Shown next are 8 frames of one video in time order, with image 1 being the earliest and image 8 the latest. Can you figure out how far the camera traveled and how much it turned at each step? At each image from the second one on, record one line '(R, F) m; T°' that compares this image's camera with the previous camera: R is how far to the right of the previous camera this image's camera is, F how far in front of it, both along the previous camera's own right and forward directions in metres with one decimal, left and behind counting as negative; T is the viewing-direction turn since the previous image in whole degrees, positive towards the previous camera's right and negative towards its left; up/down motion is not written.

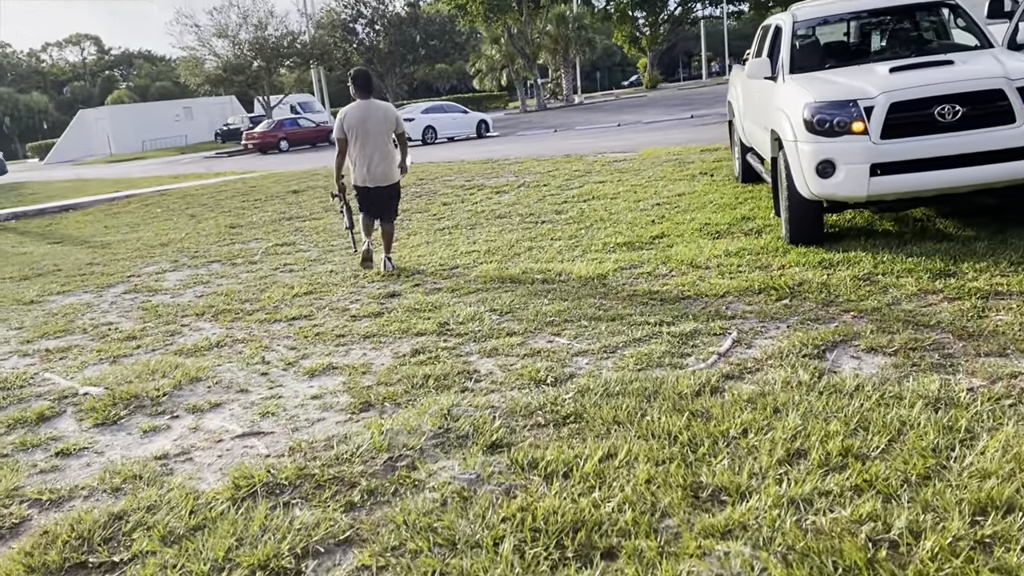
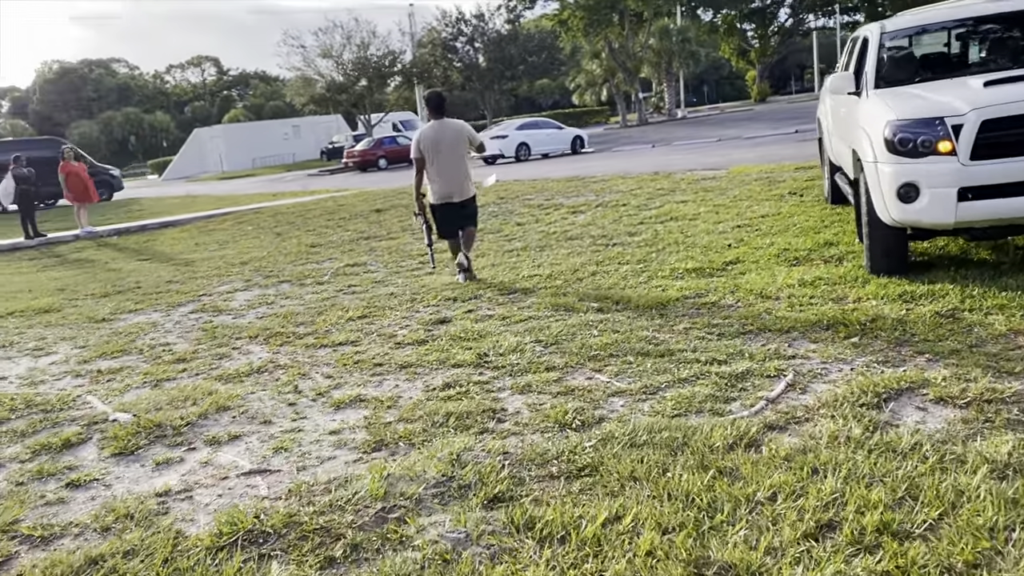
(+0.3, +0.2) m; -7°
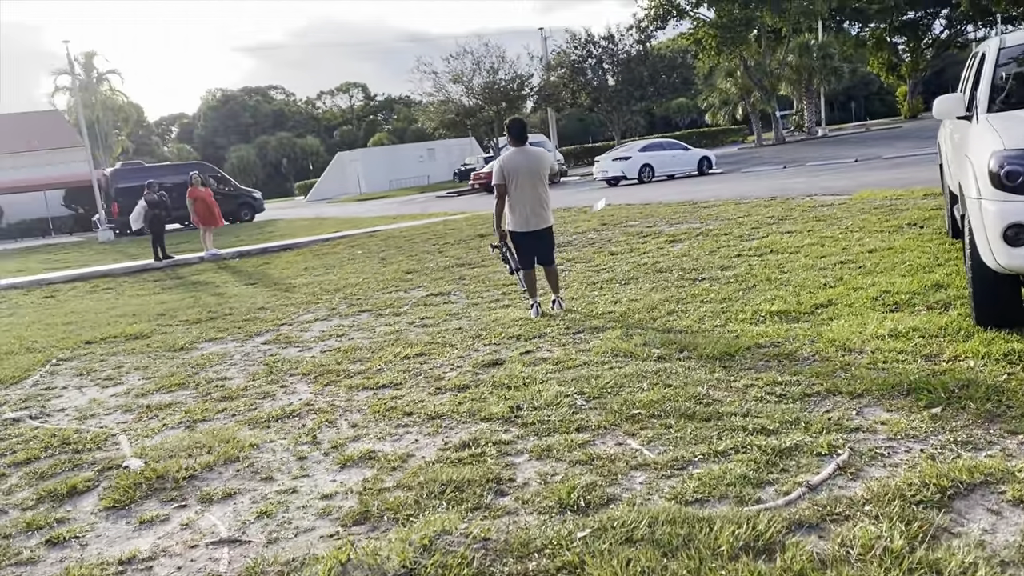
(+0.4, +0.3) m; -9°
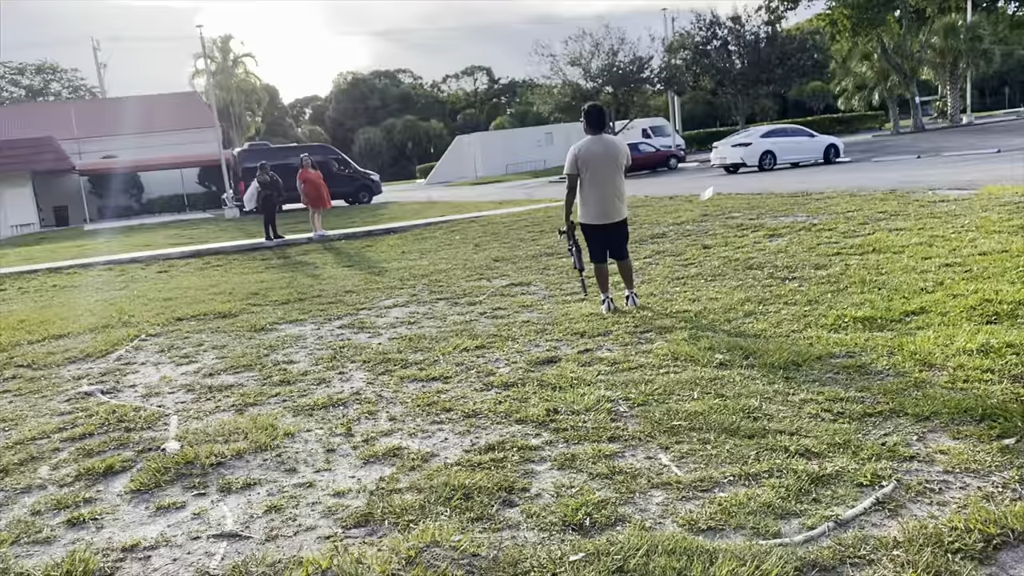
(+0.3, +0.2) m; -8°
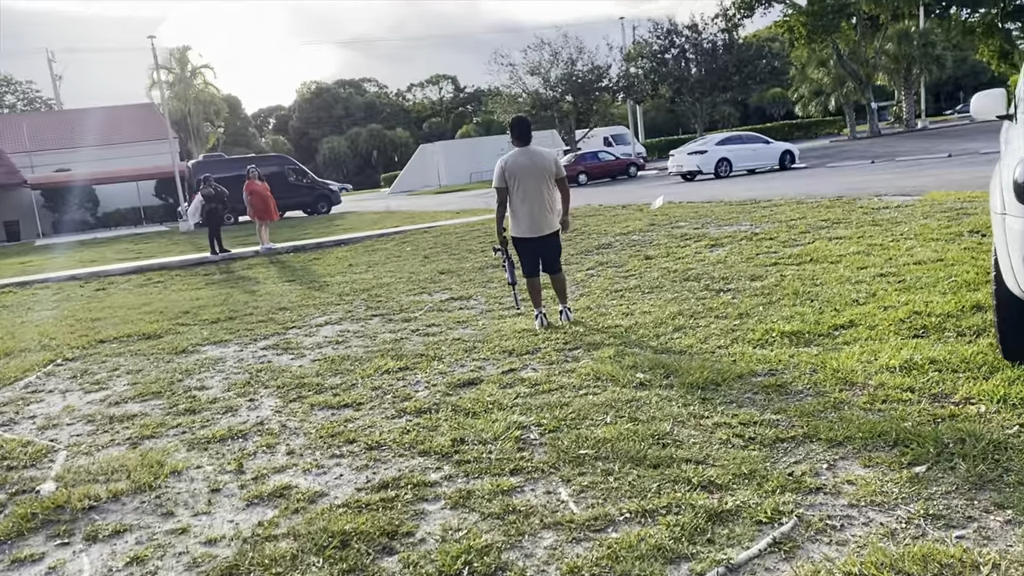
(+0.3, +0.2) m; +2°
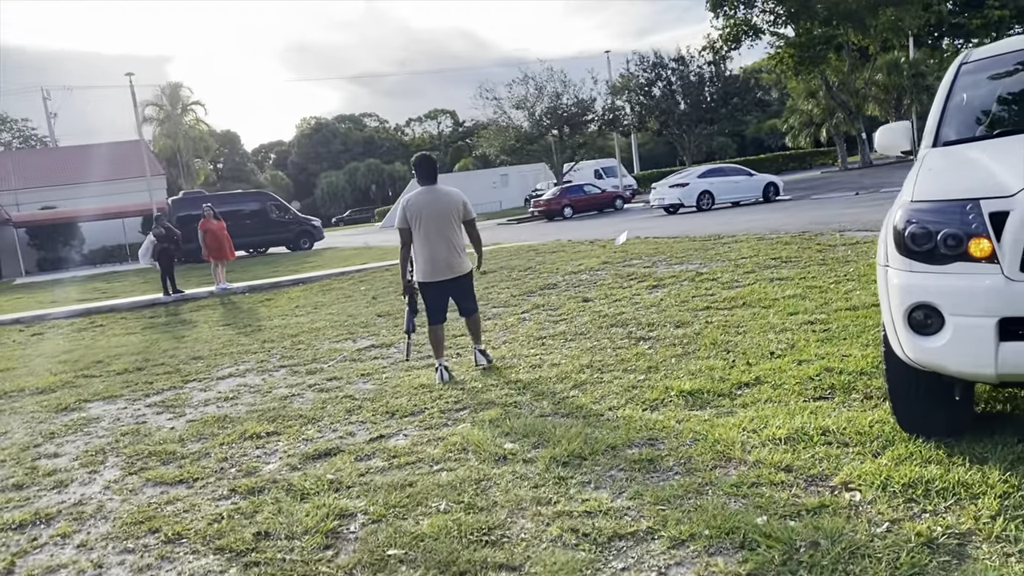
(+0.7, +0.4) m; 0°
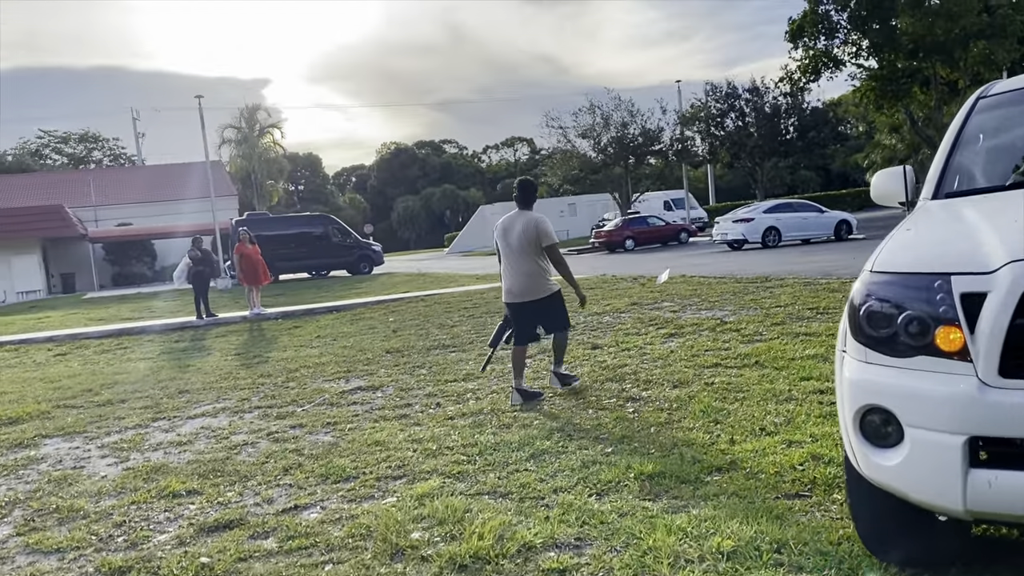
(+0.6, +0.5) m; -5°
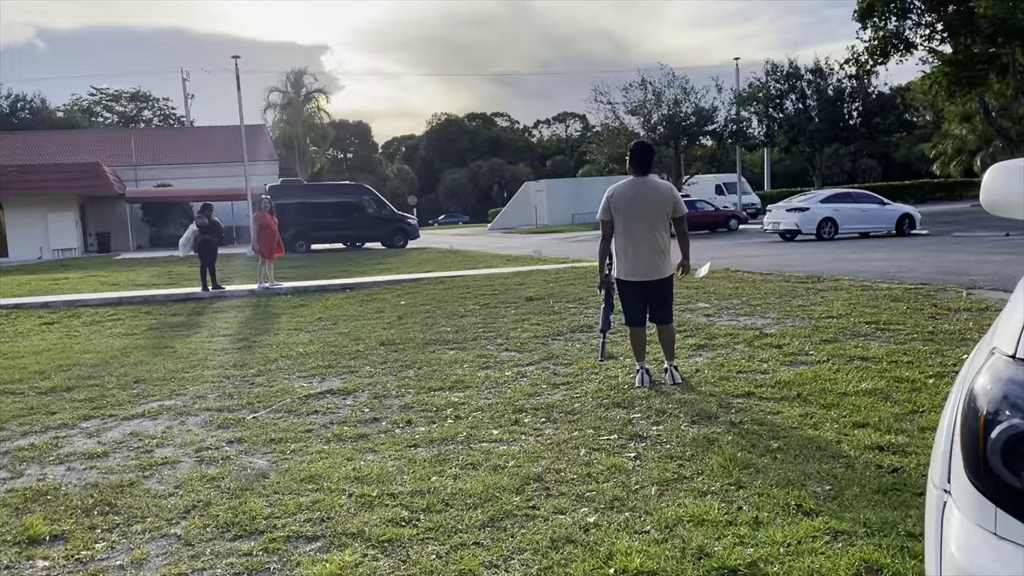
(+0.3, +1.0) m; -3°
